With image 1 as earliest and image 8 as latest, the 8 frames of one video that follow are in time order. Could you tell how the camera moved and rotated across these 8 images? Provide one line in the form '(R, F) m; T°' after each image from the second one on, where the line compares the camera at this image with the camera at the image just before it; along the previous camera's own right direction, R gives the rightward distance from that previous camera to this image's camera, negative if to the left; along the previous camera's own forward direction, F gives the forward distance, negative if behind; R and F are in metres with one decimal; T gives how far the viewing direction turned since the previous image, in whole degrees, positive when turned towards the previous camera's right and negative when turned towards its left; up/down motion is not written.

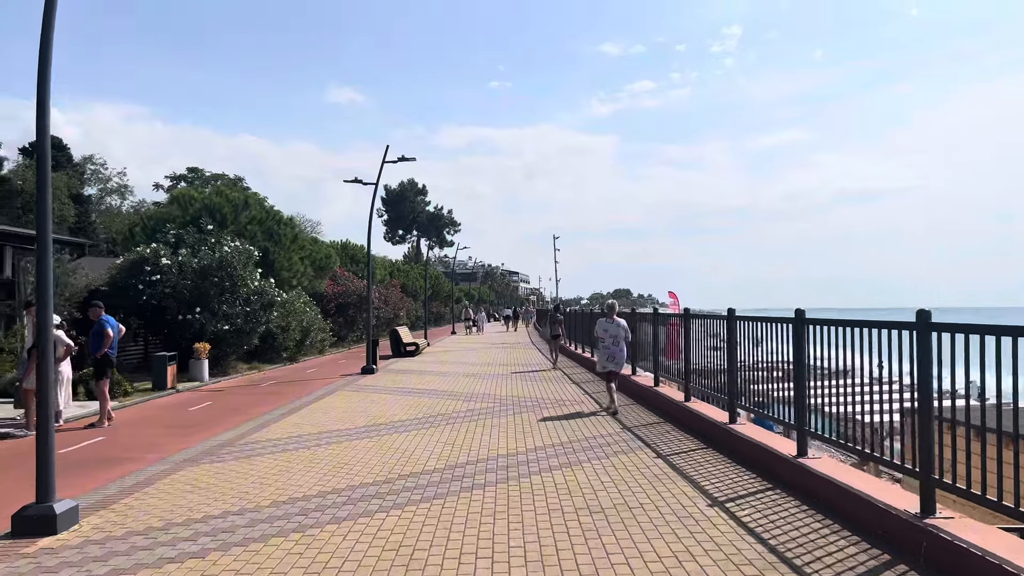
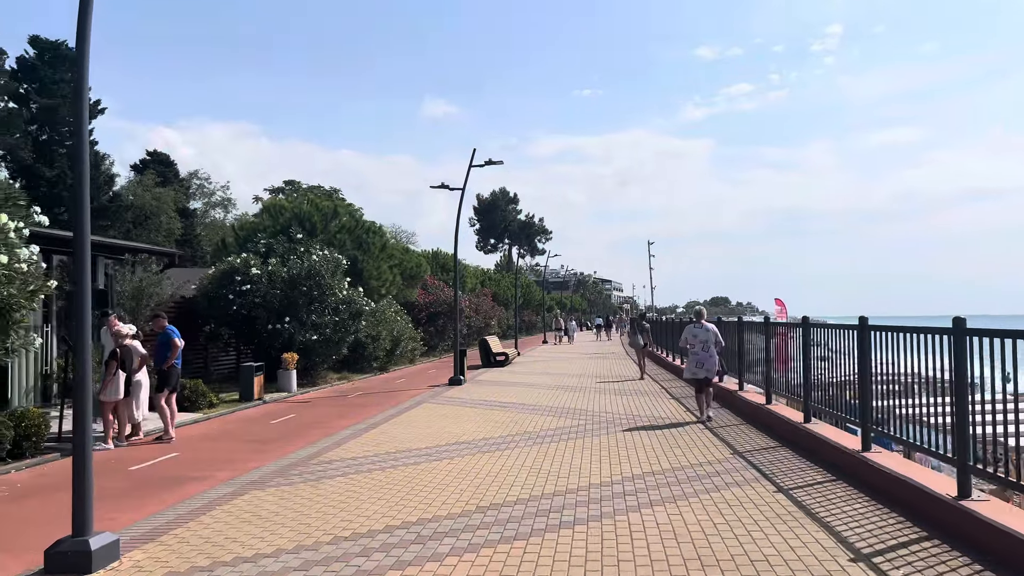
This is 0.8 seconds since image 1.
(0.0, +1.0) m; -7°
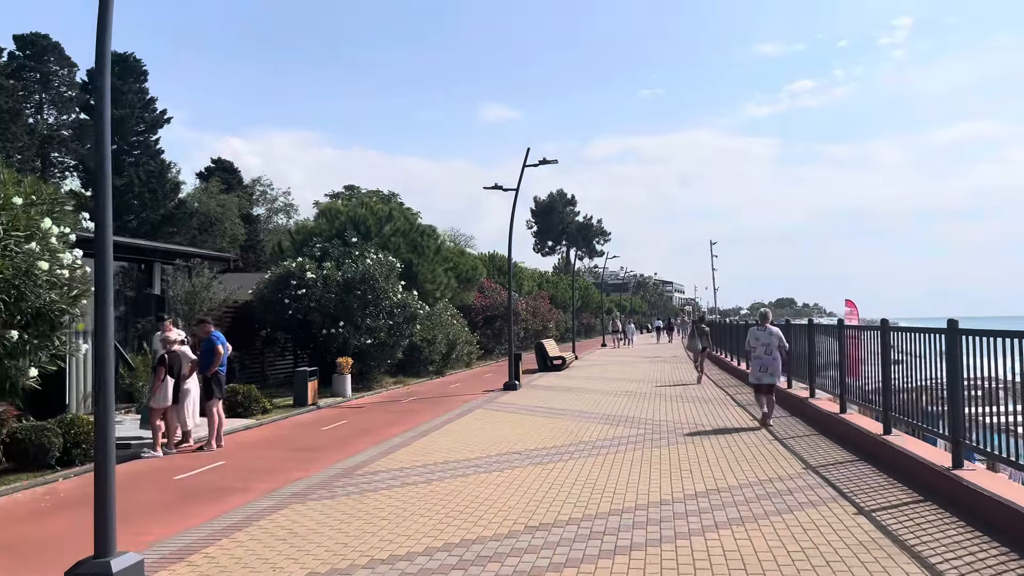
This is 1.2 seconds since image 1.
(+0.1, +0.5) m; -4°
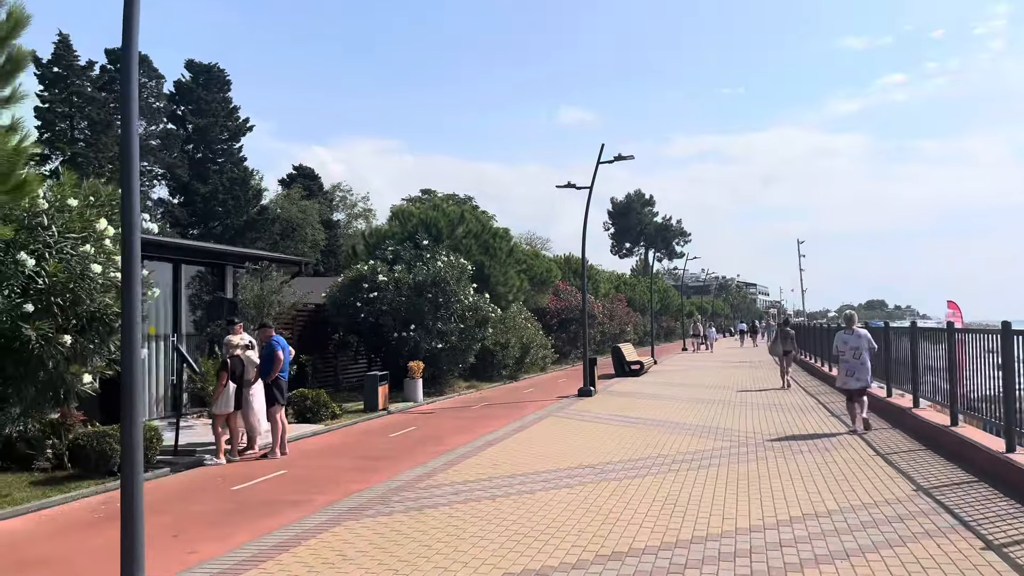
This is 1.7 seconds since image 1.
(+0.1, +0.6) m; -6°
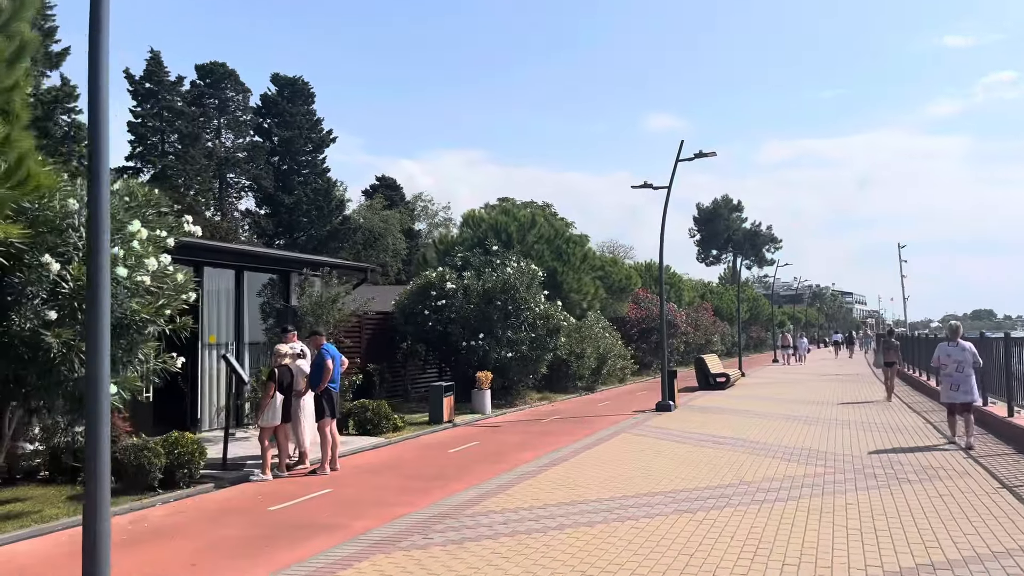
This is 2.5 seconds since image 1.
(+0.3, +0.9) m; -6°
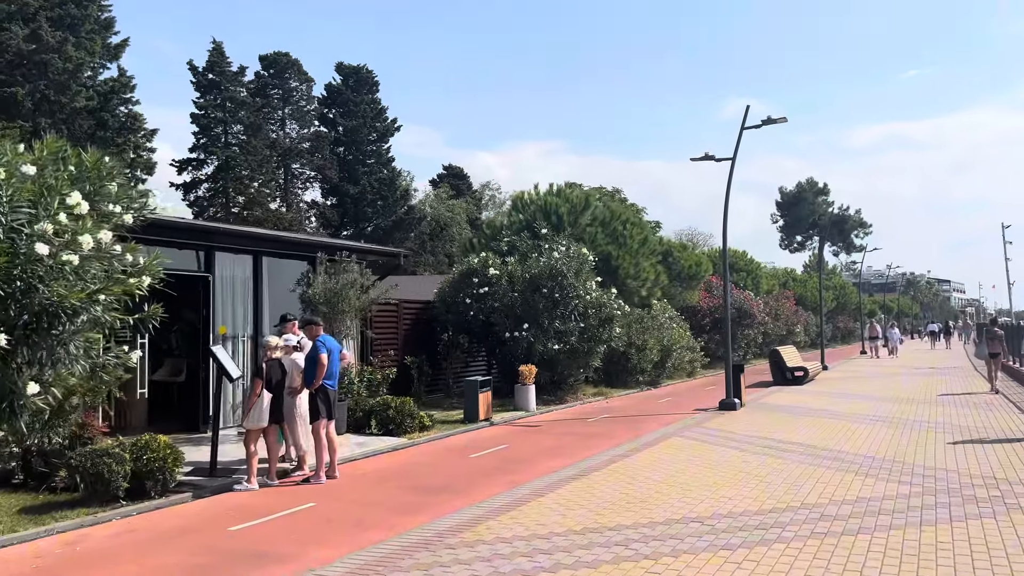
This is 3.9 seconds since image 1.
(+0.7, +1.5) m; -6°
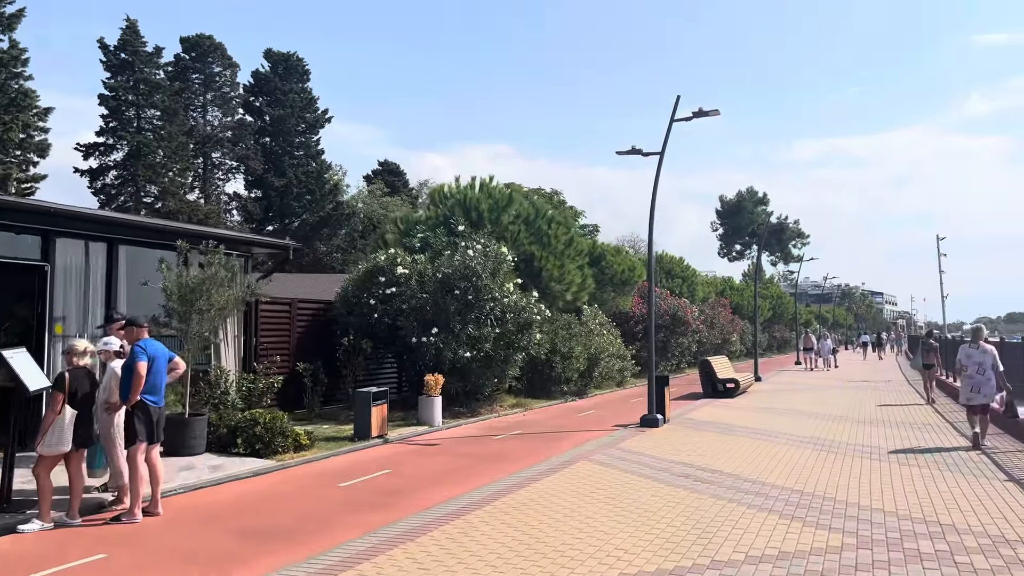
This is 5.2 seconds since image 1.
(+0.7, +1.5) m; +4°
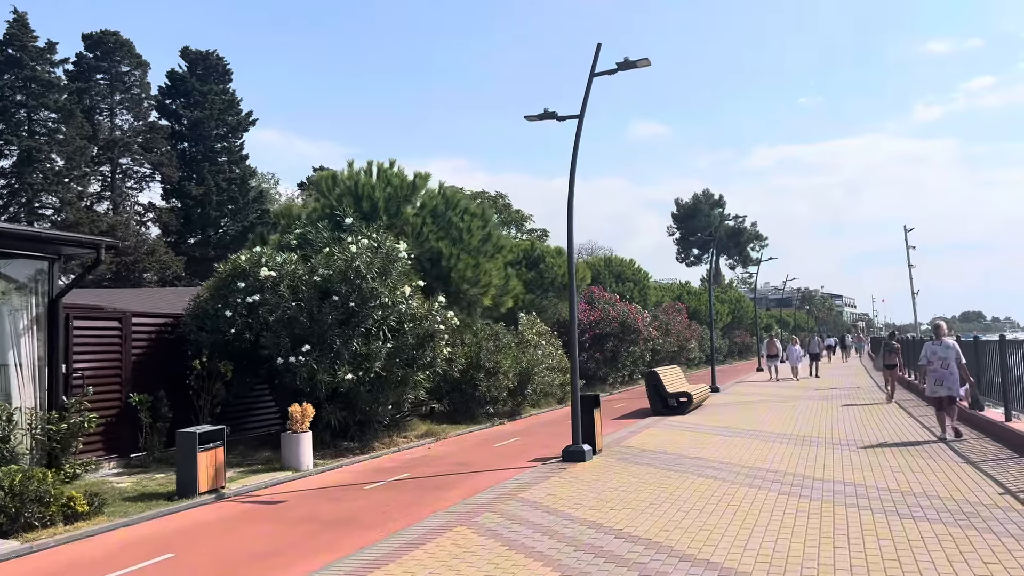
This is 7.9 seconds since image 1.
(+1.1, +2.9) m; +3°
